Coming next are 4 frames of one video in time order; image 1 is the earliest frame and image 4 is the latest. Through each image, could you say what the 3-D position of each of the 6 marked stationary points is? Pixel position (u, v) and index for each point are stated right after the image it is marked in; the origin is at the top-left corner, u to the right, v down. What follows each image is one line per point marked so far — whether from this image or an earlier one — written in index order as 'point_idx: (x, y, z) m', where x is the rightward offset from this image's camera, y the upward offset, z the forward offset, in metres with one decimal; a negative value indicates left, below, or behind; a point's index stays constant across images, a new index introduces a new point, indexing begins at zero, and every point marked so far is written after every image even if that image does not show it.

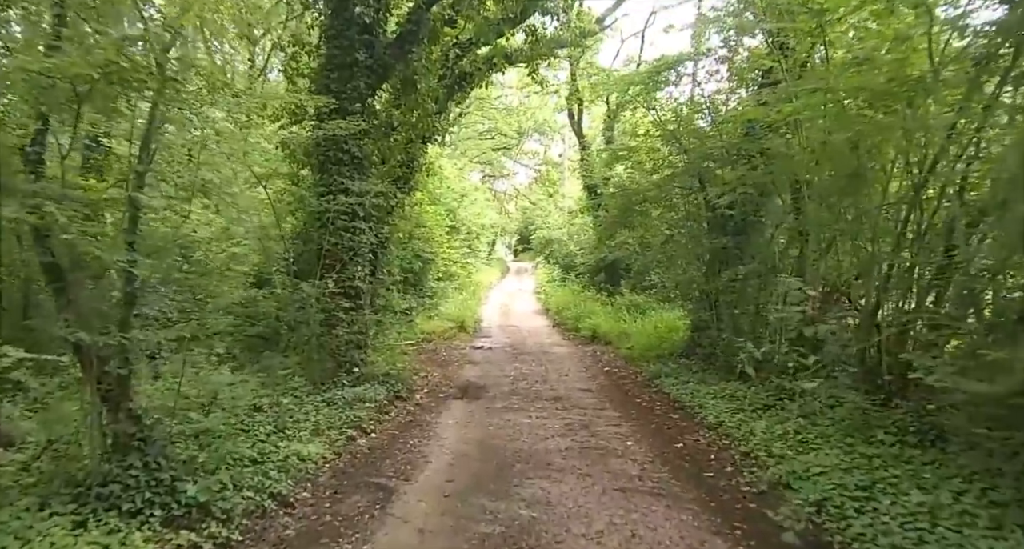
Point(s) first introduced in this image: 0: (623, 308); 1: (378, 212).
0: (+3.2, -0.9, +19.6) m
1: (-2.4, +1.1, +12.2) m
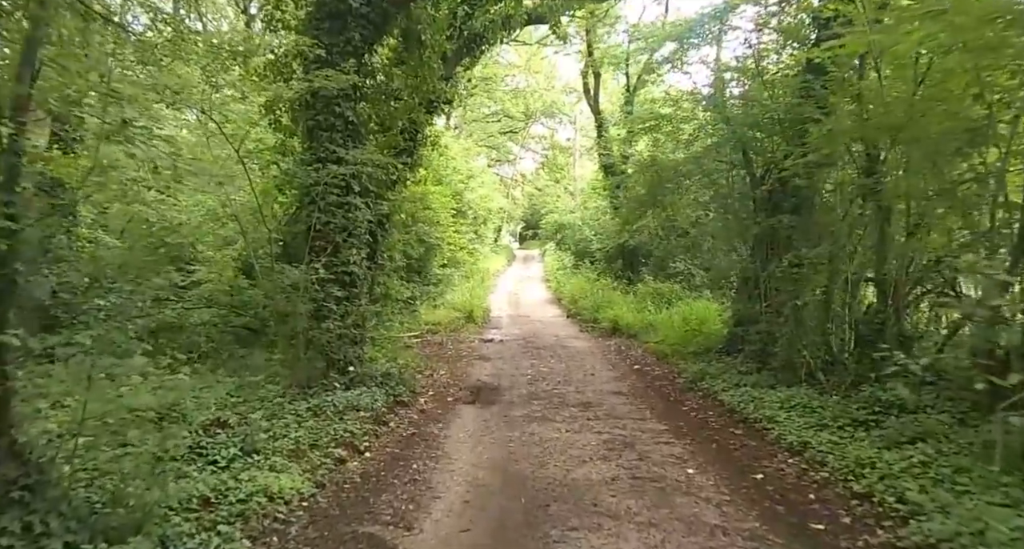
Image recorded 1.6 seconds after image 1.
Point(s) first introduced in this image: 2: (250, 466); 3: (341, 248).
0: (+3.5, -0.6, +18.0) m
1: (-2.1, +1.4, +10.7) m
2: (-2.1, -1.5, +5.4) m
3: (-2.5, +0.4, +9.9) m
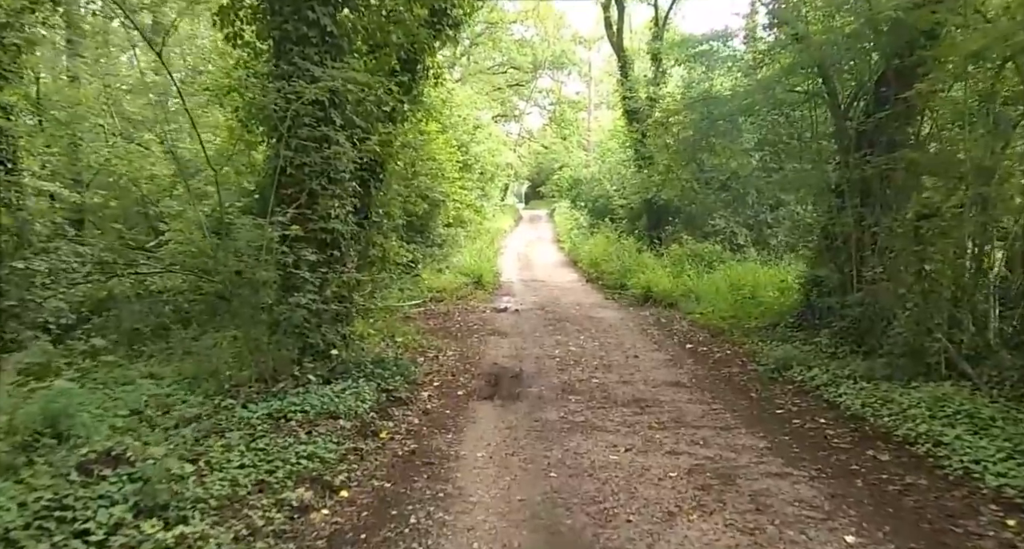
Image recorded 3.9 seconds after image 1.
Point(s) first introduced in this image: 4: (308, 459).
0: (+3.8, +0.4, +15.8) m
1: (-1.8, +1.9, +8.4) m
2: (-1.8, -1.3, +3.3) m
3: (-2.2, +0.9, +7.7) m
4: (-1.4, -1.3, +4.7) m
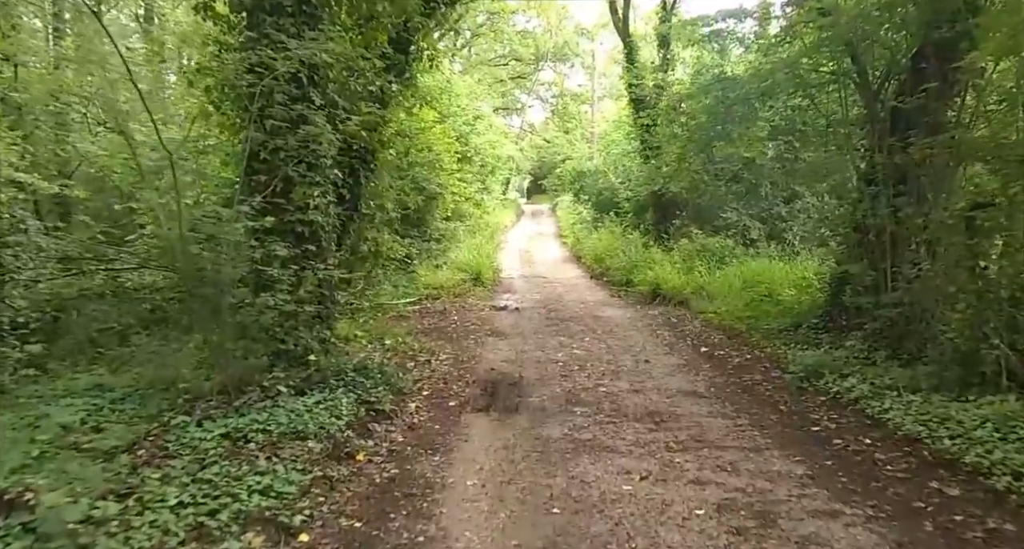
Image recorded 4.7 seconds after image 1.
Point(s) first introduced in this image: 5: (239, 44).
0: (+3.9, +0.5, +15.0) m
1: (-1.8, +1.9, +7.6) m
2: (-1.8, -1.3, +2.6) m
3: (-2.2, +0.9, +6.9) m
4: (-1.4, -1.3, +4.0) m
5: (-2.7, +2.3, +6.7) m
